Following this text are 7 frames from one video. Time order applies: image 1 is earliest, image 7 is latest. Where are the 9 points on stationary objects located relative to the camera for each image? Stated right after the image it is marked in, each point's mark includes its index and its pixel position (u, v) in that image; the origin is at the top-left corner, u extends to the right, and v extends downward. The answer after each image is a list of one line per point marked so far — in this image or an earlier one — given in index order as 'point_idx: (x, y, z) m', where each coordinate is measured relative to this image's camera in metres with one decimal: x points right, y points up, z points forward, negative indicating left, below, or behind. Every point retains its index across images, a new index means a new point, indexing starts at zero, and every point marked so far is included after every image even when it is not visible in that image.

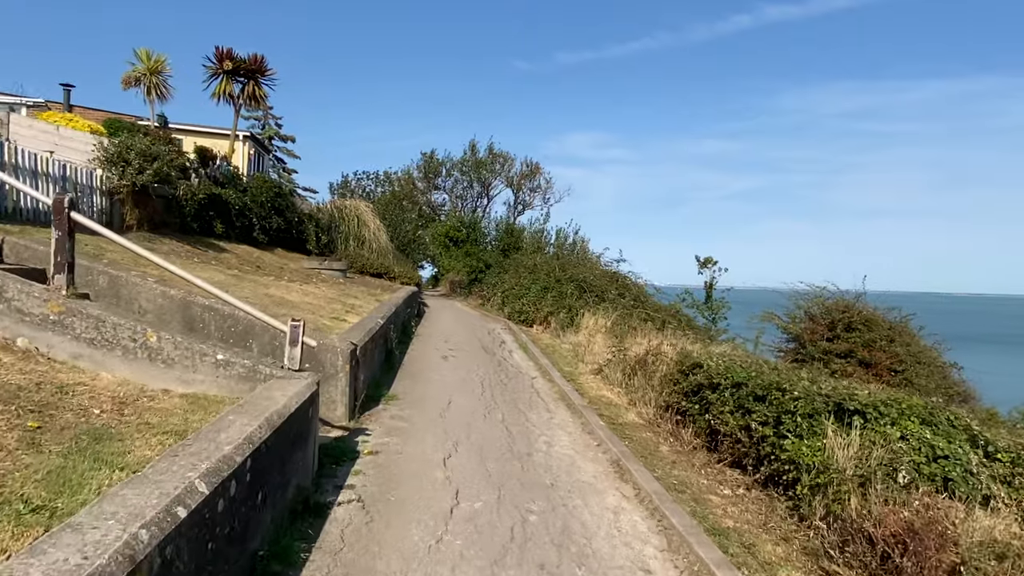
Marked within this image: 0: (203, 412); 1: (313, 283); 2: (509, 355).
0: (-2.1, -0.9, +4.3) m
1: (-4.6, +0.1, +14.7) m
2: (-0.1, -1.5, +14.2) m
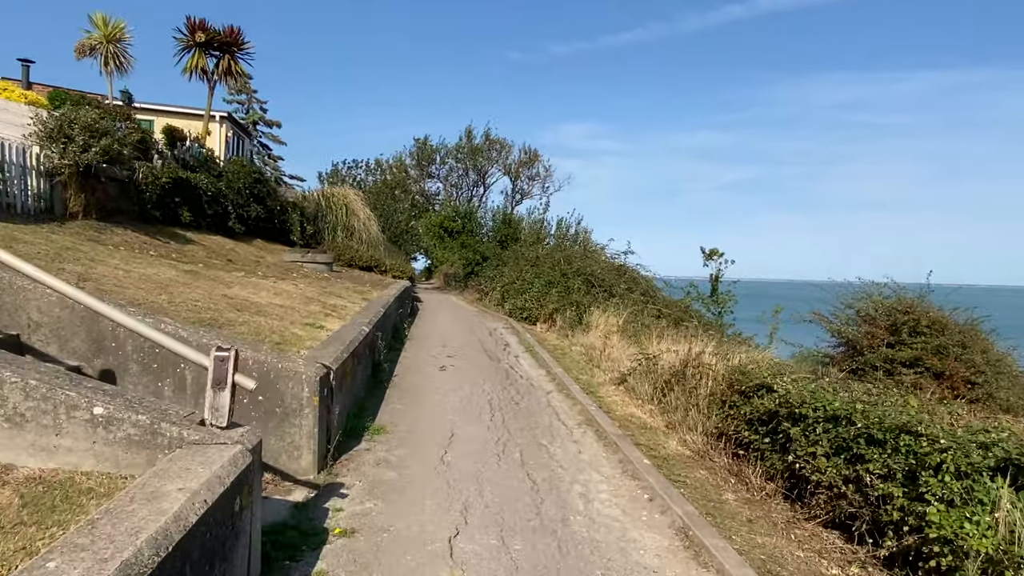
0: (-1.9, -0.9, +2.5) m
1: (-4.5, +0.2, +12.9) m
2: (+0.1, -1.4, +12.4) m
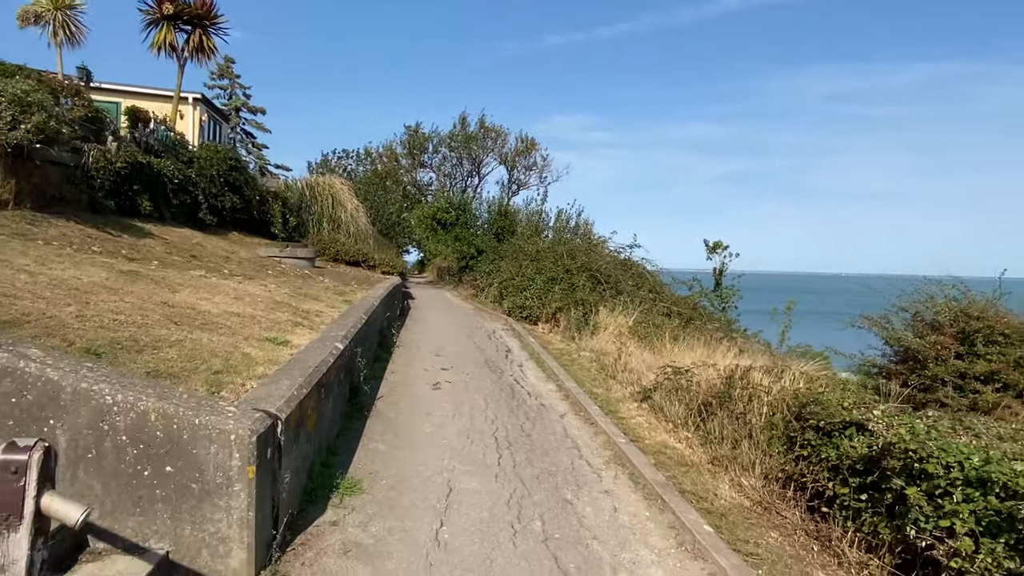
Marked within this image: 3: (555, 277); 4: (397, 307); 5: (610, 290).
0: (-1.7, -1.1, +0.8) m
1: (-4.4, +0.2, +11.2) m
2: (+0.1, -1.4, +10.8) m
3: (+1.3, +0.3, +19.0) m
4: (-2.7, -0.4, +14.8) m
5: (+2.8, -0.1, +18.5) m
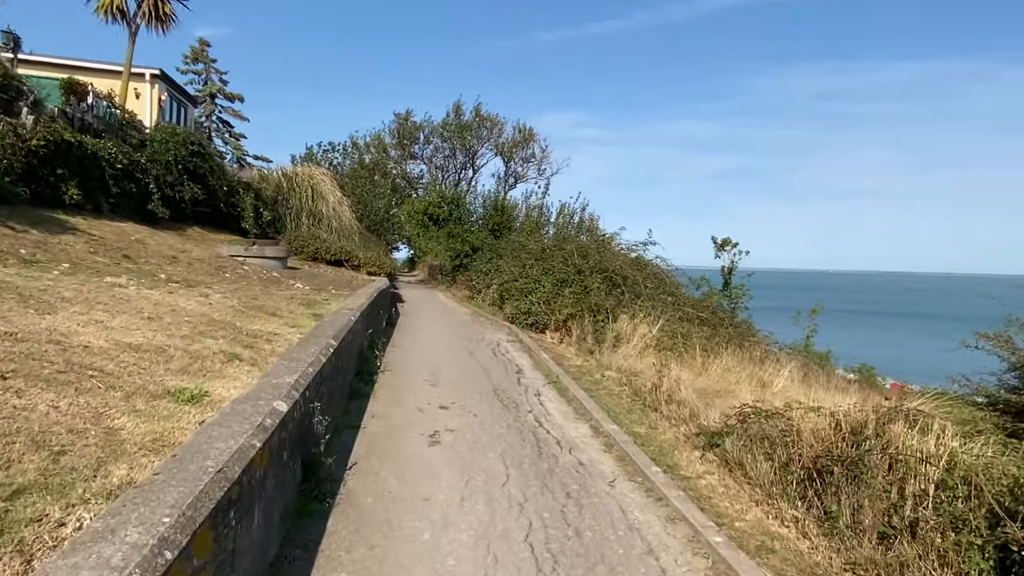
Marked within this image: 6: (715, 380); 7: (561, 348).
0: (-1.3, -1.3, -1.5) m
1: (-4.2, 0.0, +8.7) m
2: (+0.4, -1.5, +8.4) m
3: (+1.4, +0.3, +16.6) m
4: (-2.5, -0.5, +12.3) m
5: (+2.9, -0.2, +16.2) m
6: (+3.5, -1.5, +10.9) m
7: (+1.1, -1.4, +14.2) m
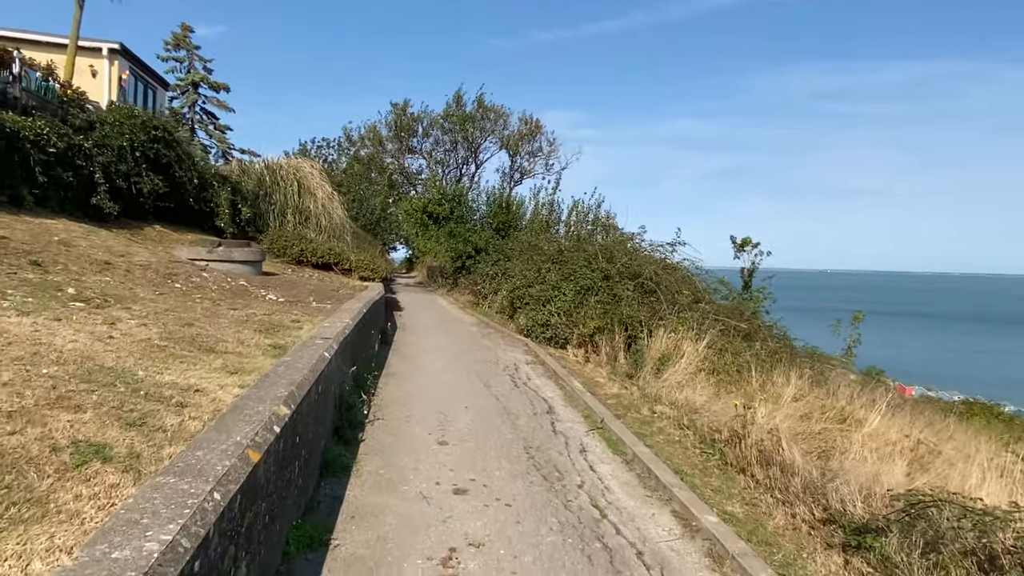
0: (-0.9, -1.5, -3.9) m
1: (-3.8, -0.2, +6.3) m
2: (+0.8, -1.7, +6.0) m
3: (+1.7, +0.1, +14.2) m
4: (-2.1, -0.7, +9.9) m
5: (+3.3, -0.4, +13.8) m
6: (+3.8, -1.7, +8.6) m
7: (+1.5, -1.5, +11.8) m
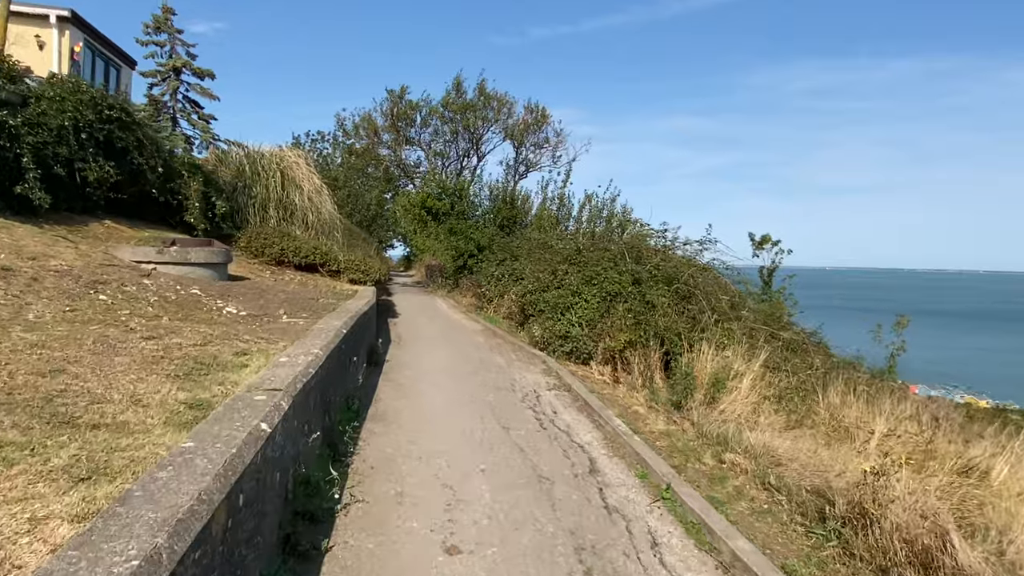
0: (-0.6, -1.7, -6.0) m
1: (-3.5, -0.3, +4.3) m
2: (+1.0, -1.9, +4.0) m
3: (+2.0, 0.0, +12.2) m
4: (-1.9, -0.9, +7.9) m
5: (+3.5, -0.5, +11.8) m
6: (+4.1, -1.9, +6.5) m
7: (+1.7, -1.7, +9.8) m
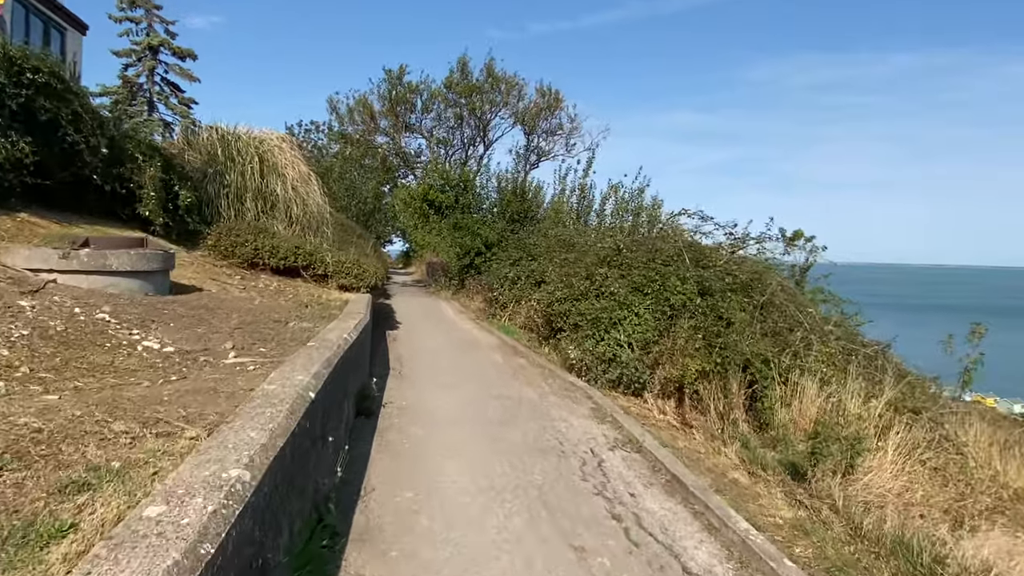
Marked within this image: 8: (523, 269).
0: (-0.1, -2.0, -8.6) m
1: (-3.0, -0.6, +1.6) m
2: (+1.5, -2.1, +1.4) m
3: (+2.5, -0.2, +9.5) m
4: (-1.4, -1.1, +5.3) m
5: (+4.0, -0.7, +9.2) m
6: (+4.6, -2.1, +3.9) m
7: (+2.2, -1.8, +7.1) m
8: (+0.3, +0.5, +16.7) m
